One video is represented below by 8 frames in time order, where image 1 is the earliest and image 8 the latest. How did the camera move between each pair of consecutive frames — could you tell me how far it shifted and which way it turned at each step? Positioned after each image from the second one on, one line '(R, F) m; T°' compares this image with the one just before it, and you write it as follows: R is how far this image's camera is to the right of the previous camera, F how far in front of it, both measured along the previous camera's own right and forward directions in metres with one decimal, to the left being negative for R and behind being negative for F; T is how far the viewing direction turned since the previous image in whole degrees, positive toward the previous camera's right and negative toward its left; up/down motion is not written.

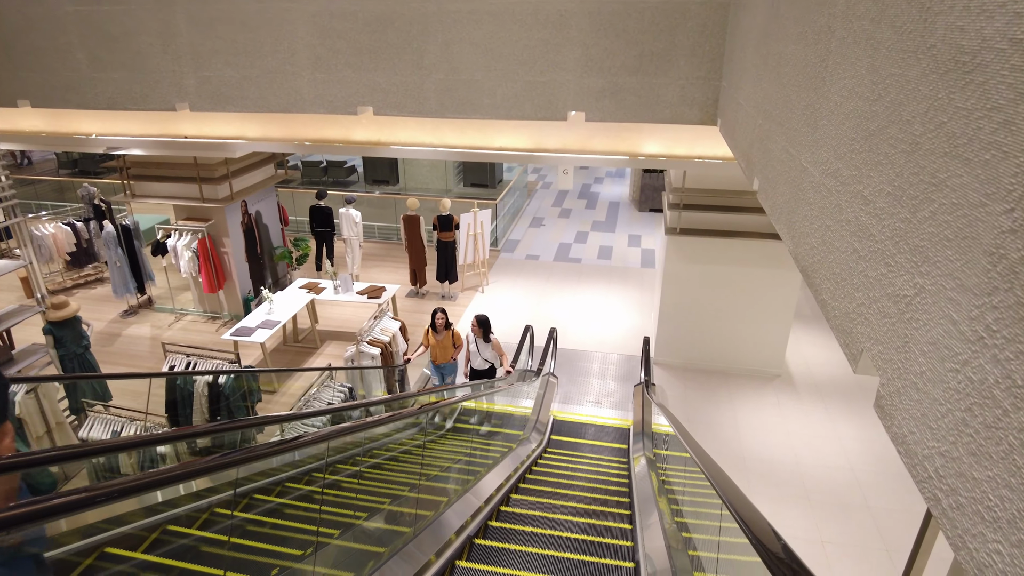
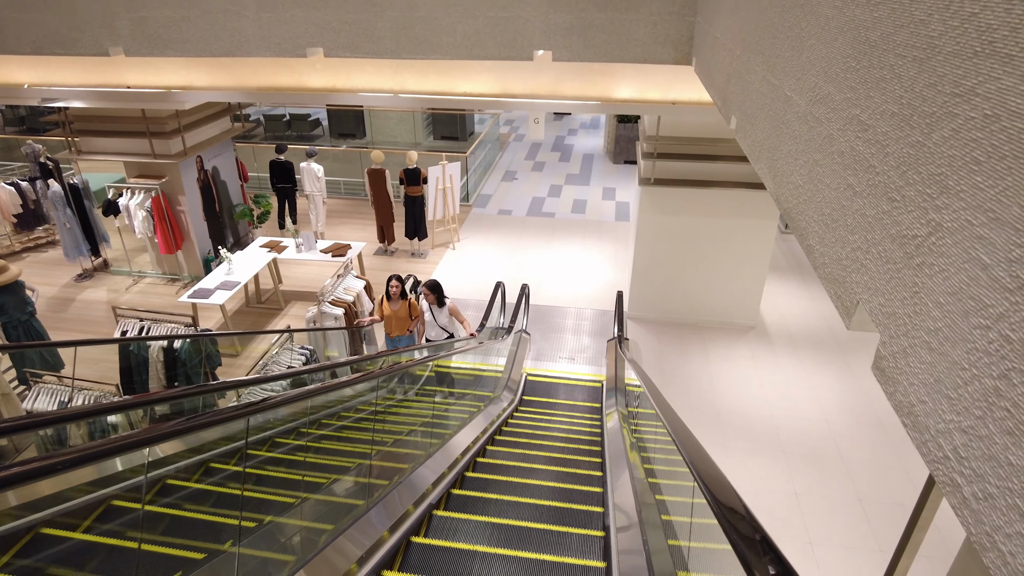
(+0.1, +0.2) m; +2°
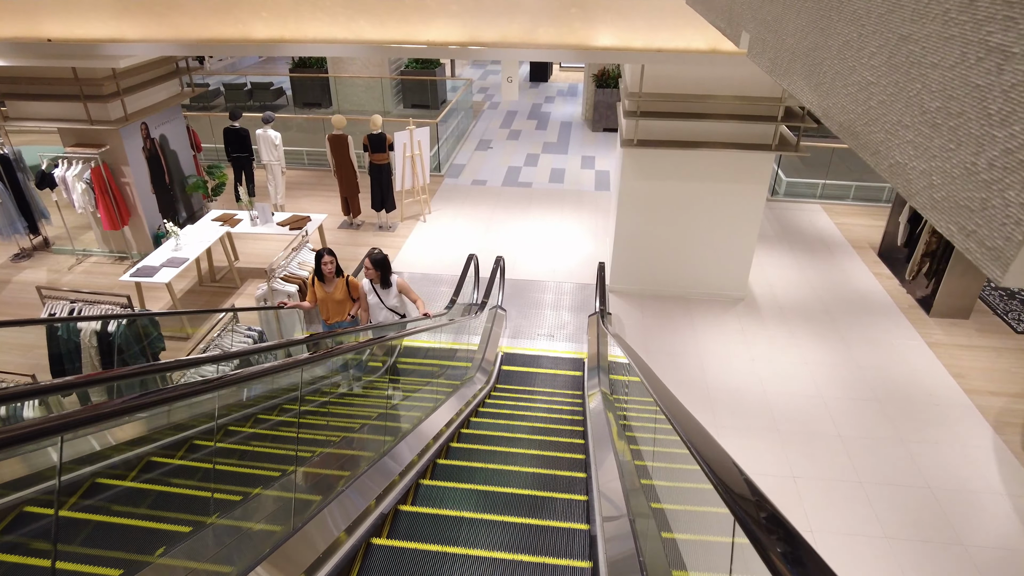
(+0.1, +0.5) m; +2°
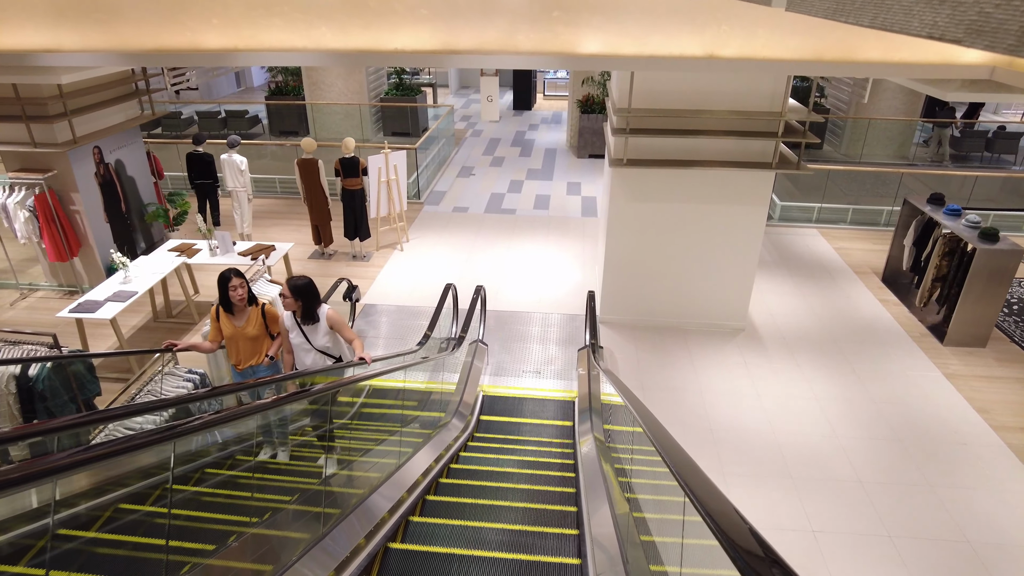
(+0.1, +0.6) m; +1°
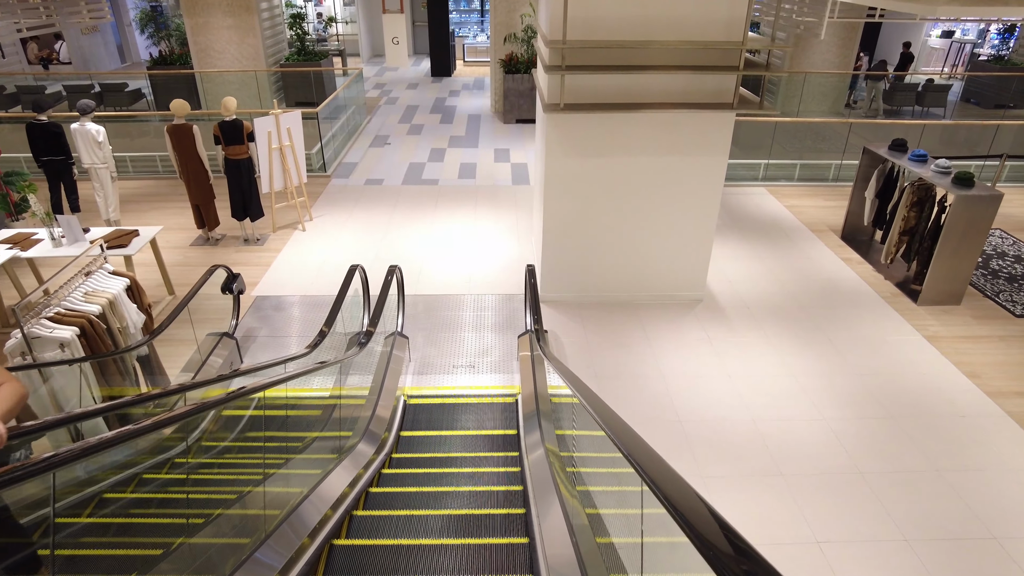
(+0.1, +1.0) m; +6°
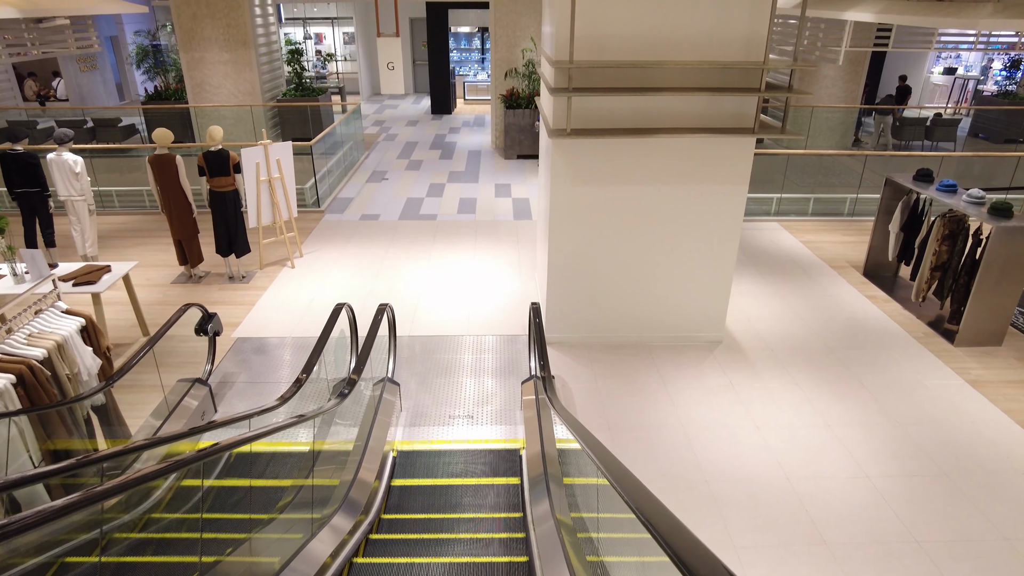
(0.0, +0.5) m; 0°
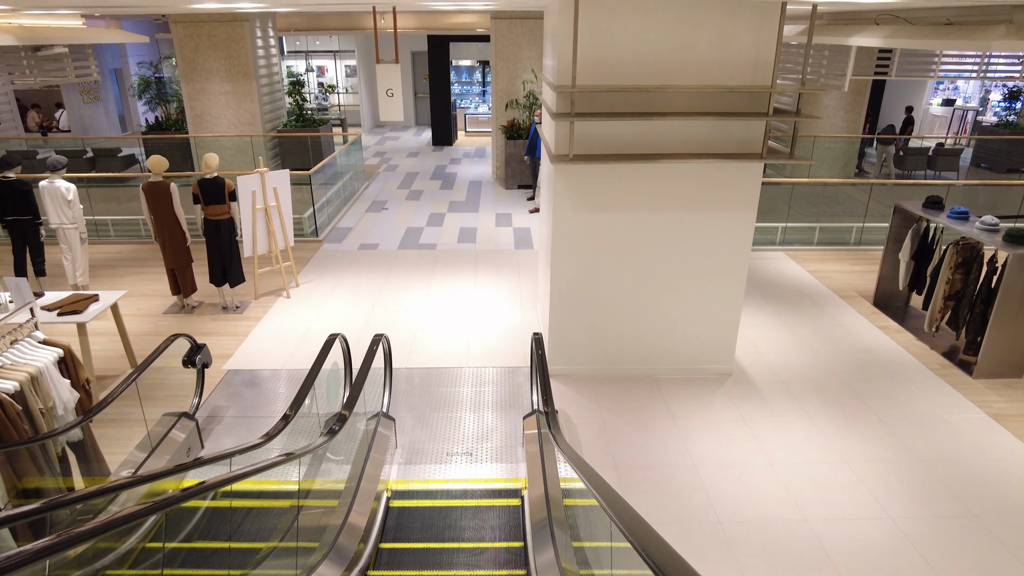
(0.0, +0.2) m; 0°
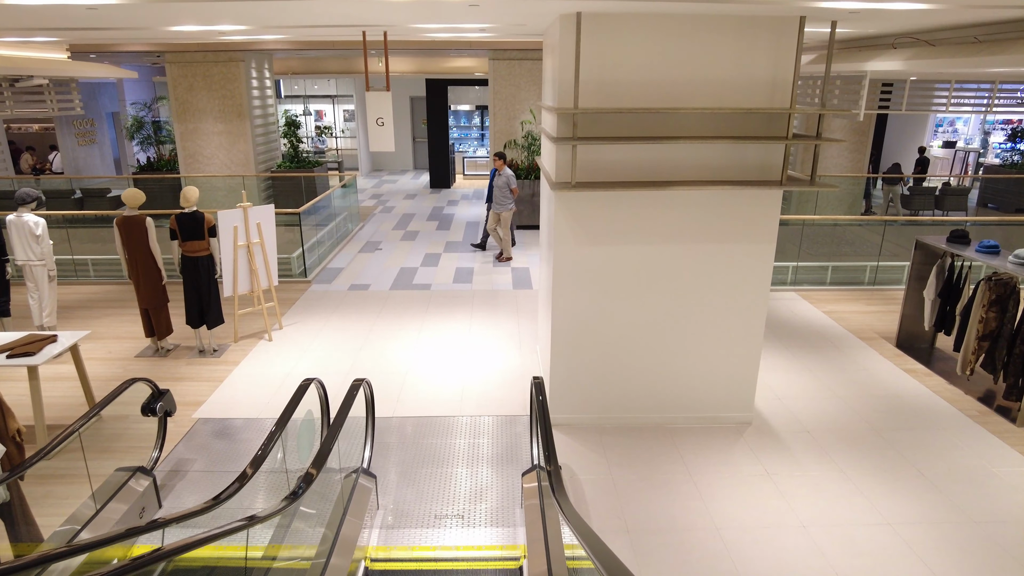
(0.0, +0.4) m; 0°
